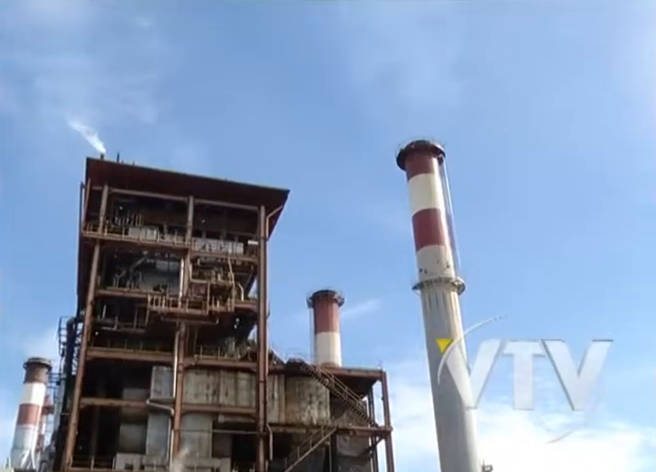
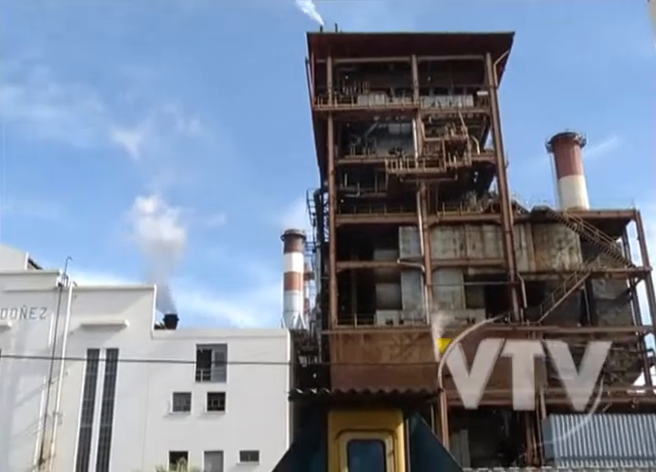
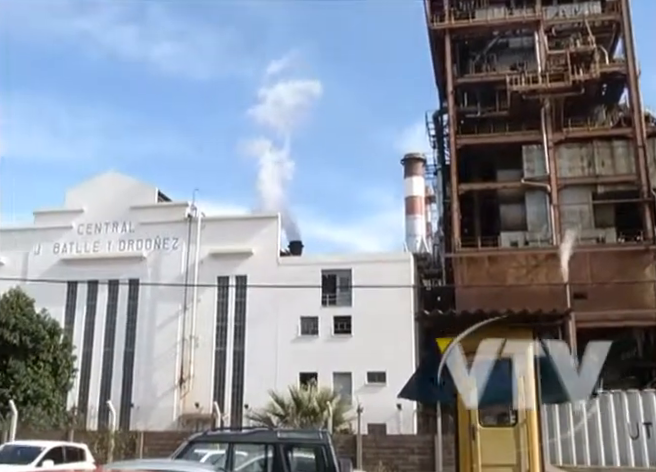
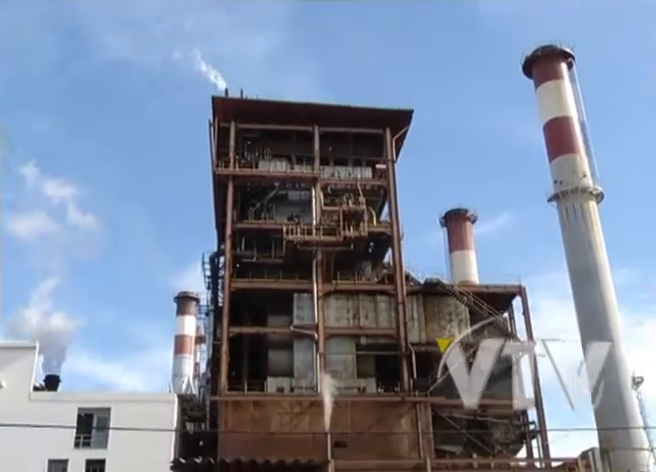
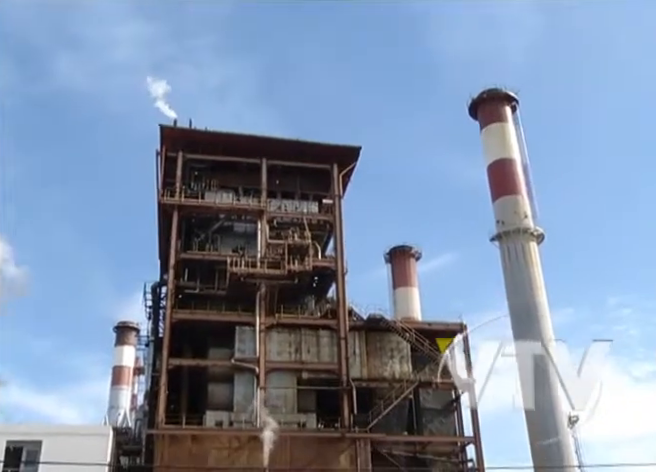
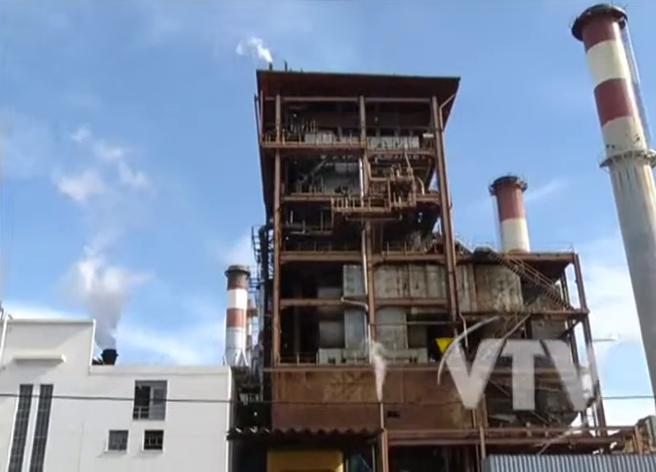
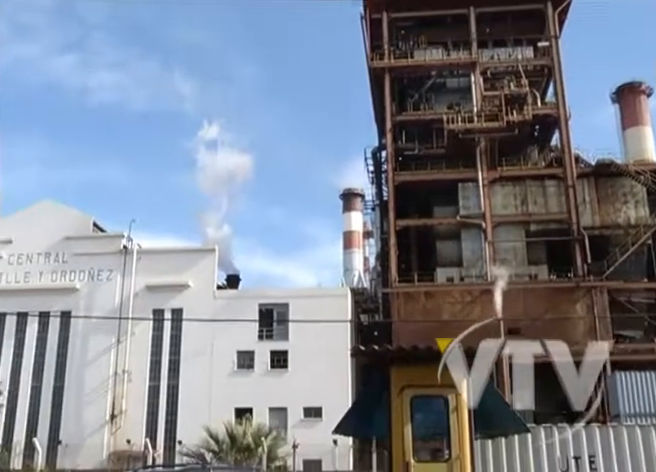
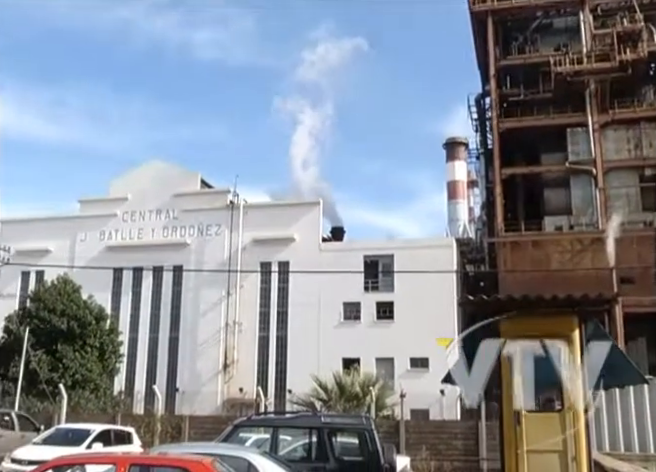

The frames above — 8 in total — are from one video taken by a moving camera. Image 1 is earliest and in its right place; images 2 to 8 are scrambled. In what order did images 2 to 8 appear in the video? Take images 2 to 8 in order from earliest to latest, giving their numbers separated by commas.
5, 4, 6, 2, 7, 3, 8
